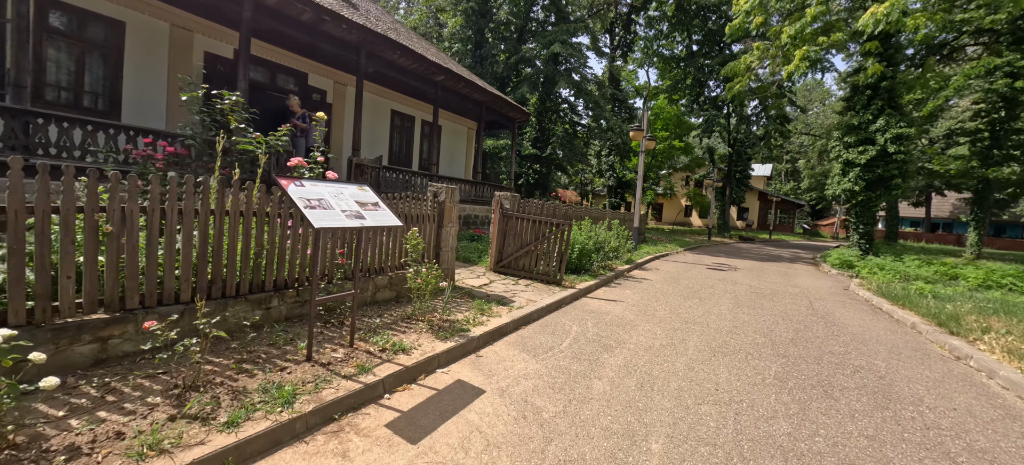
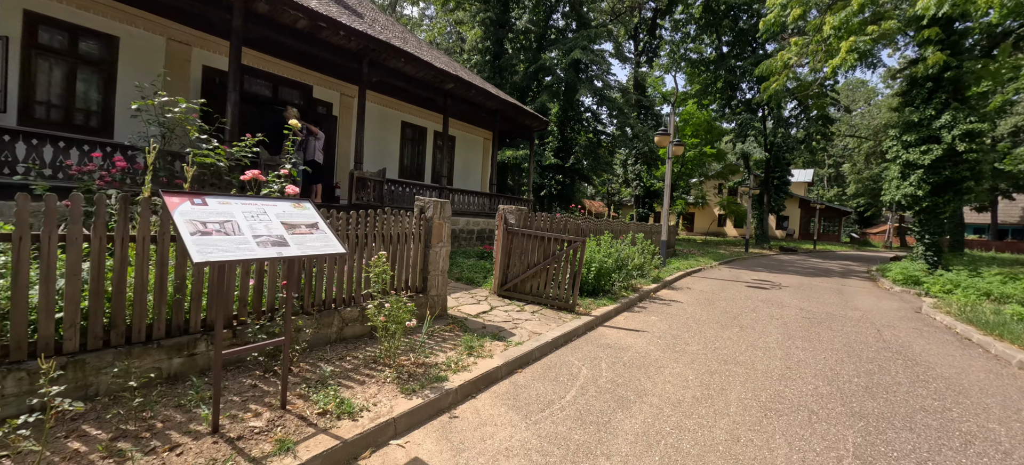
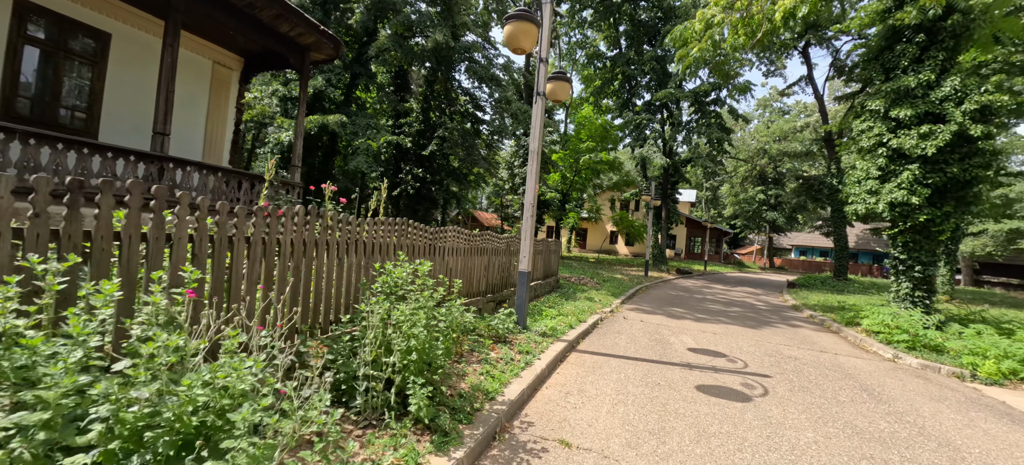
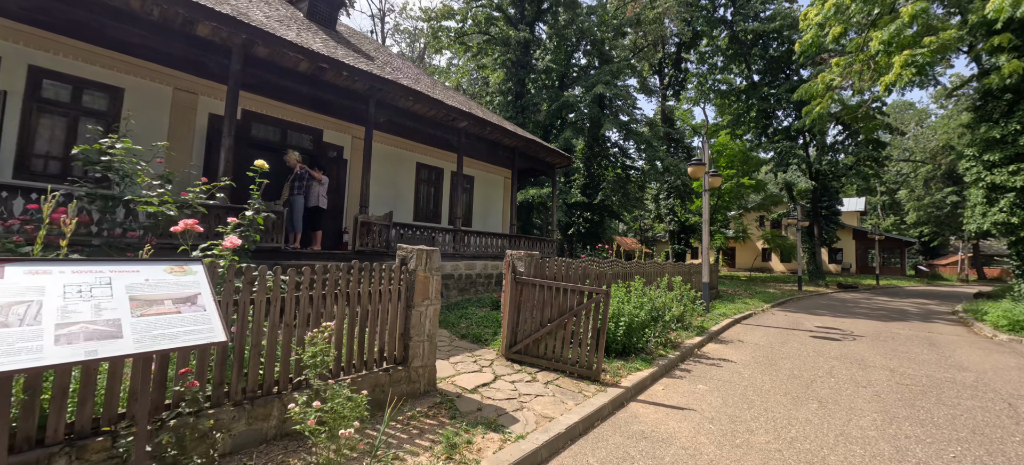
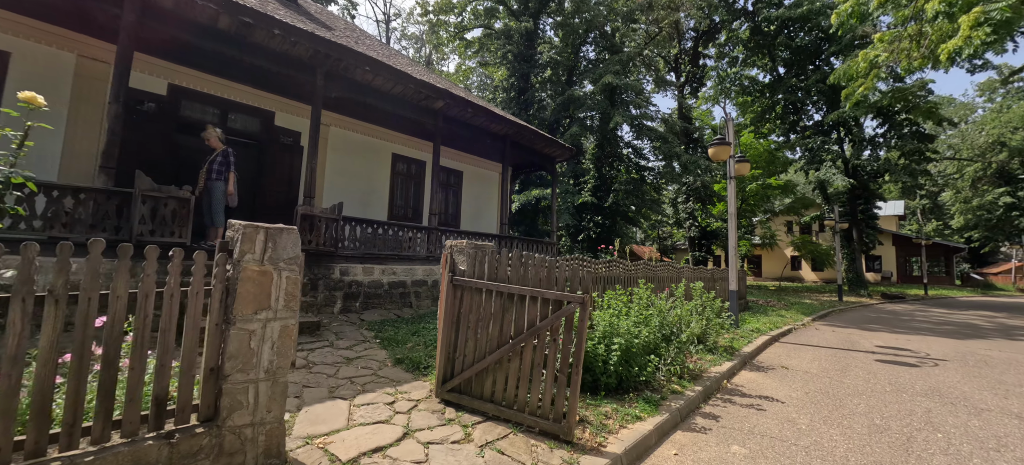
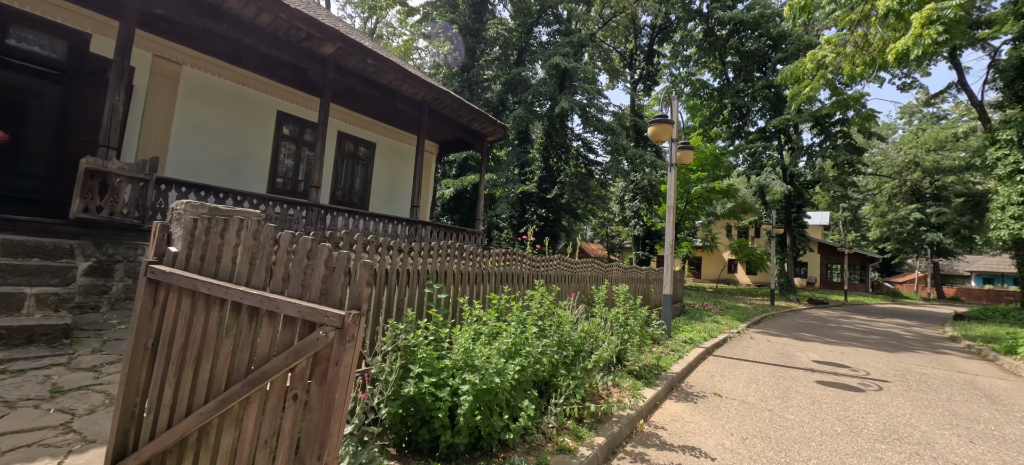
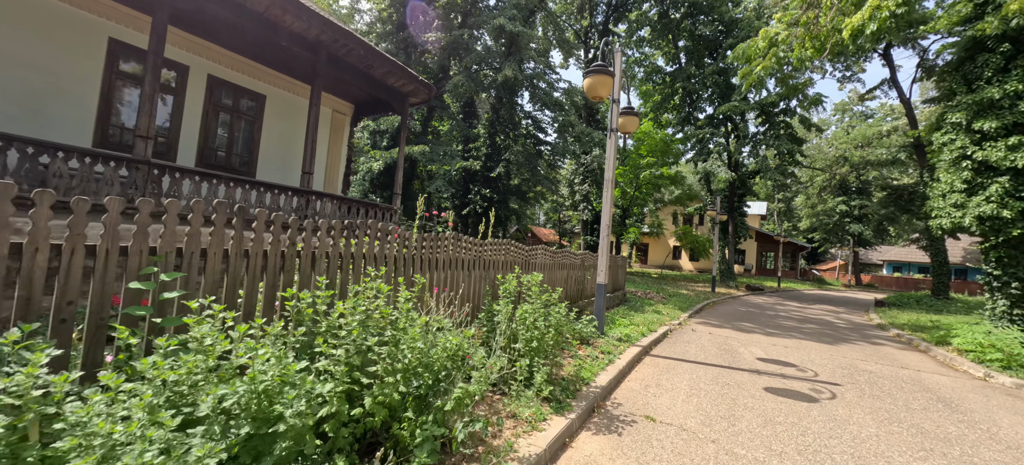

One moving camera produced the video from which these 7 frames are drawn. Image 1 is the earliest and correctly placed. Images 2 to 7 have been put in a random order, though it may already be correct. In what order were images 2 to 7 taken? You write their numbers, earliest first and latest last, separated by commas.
2, 4, 5, 6, 7, 3
